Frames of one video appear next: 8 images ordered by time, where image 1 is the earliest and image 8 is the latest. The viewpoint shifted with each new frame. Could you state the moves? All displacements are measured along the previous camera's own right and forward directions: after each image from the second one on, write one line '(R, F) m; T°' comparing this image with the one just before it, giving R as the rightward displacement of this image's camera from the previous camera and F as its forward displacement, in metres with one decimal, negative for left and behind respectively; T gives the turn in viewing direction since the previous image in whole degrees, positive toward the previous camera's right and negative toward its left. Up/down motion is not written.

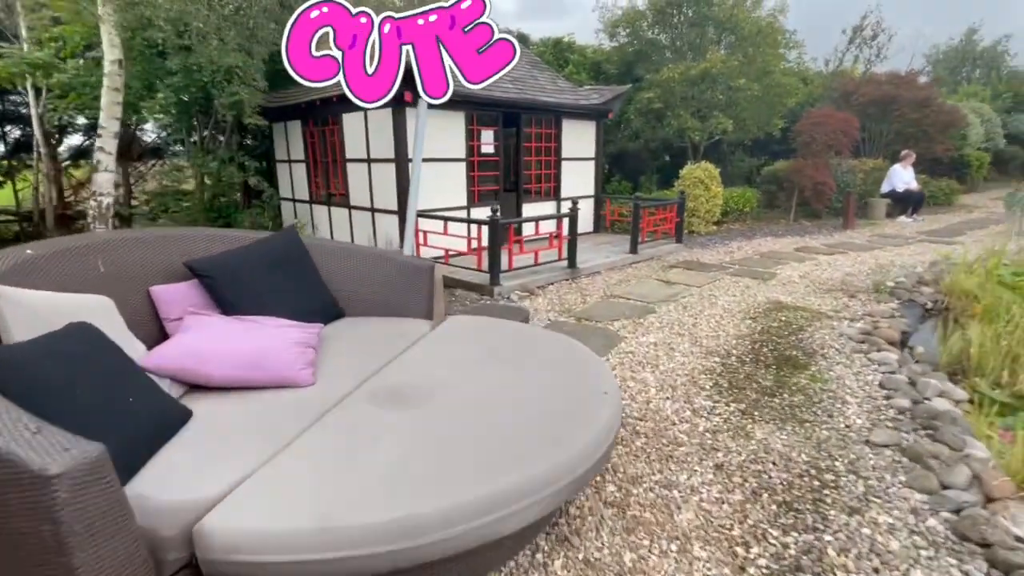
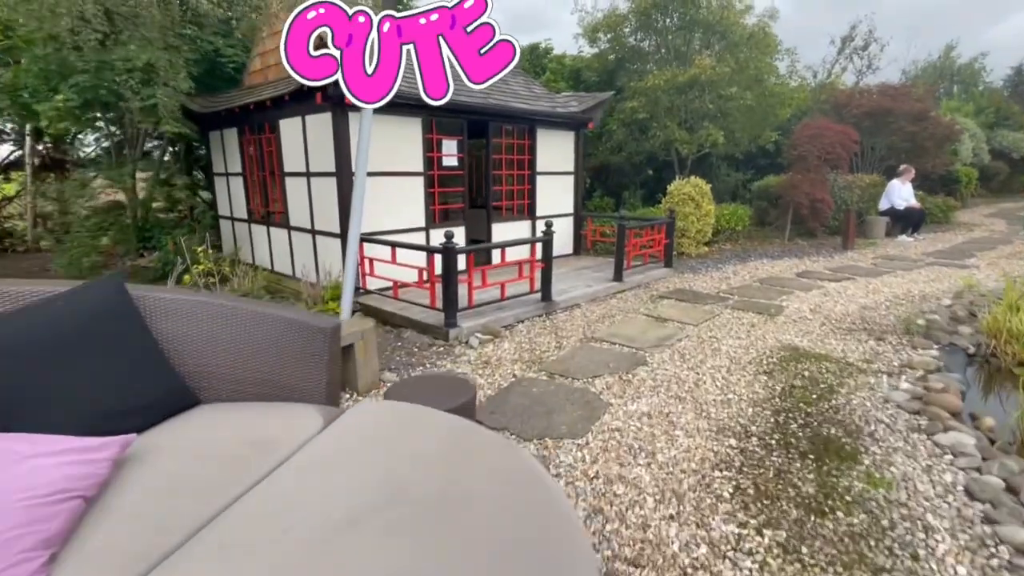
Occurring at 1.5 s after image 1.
(+0.2, +0.9) m; +2°
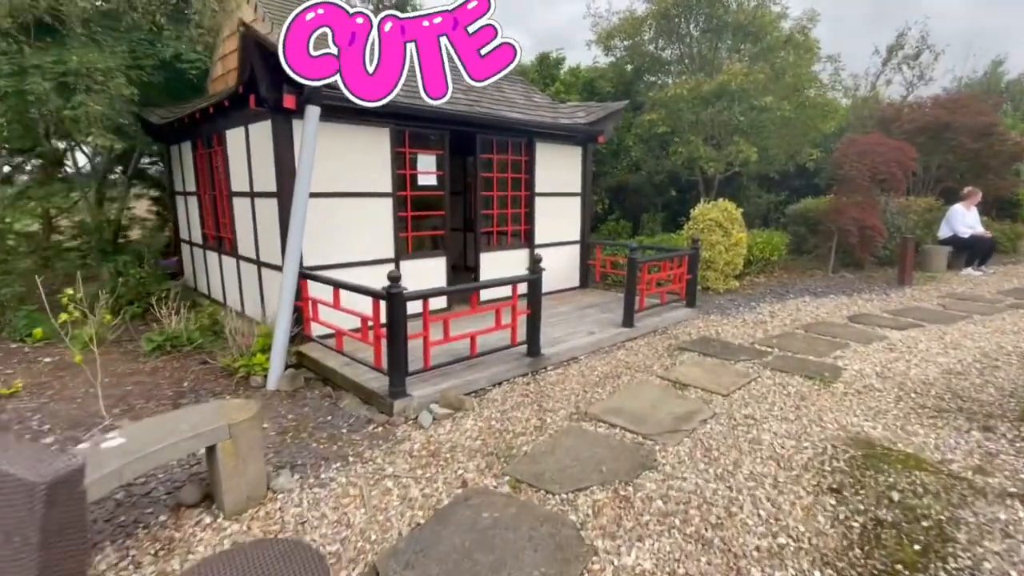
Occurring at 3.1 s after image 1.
(+0.3, +1.0) m; -3°
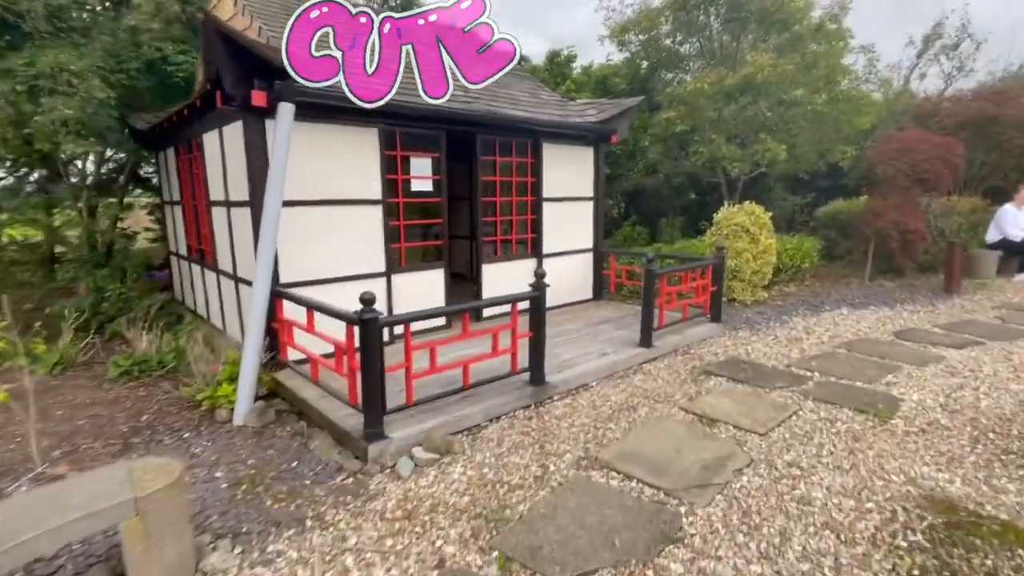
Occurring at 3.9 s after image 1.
(+0.1, +0.5) m; -2°
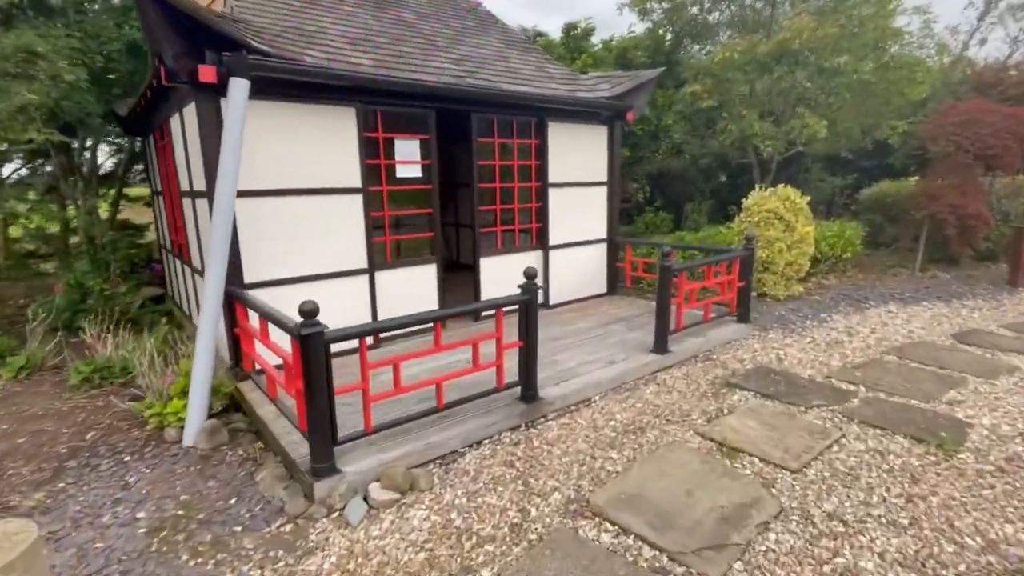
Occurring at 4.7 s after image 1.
(+0.2, +0.5) m; -3°
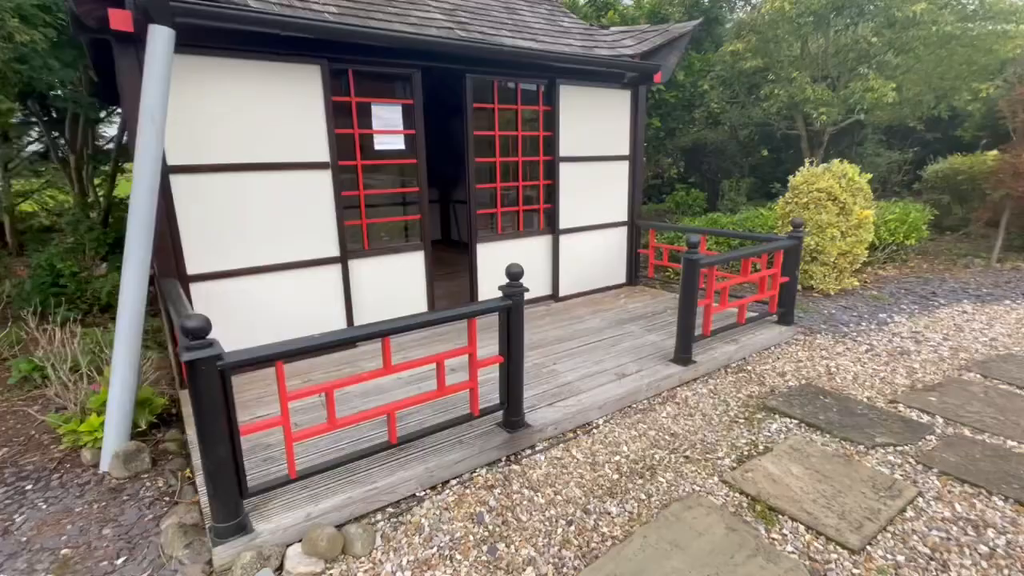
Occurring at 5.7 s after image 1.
(+0.2, +0.6) m; -3°
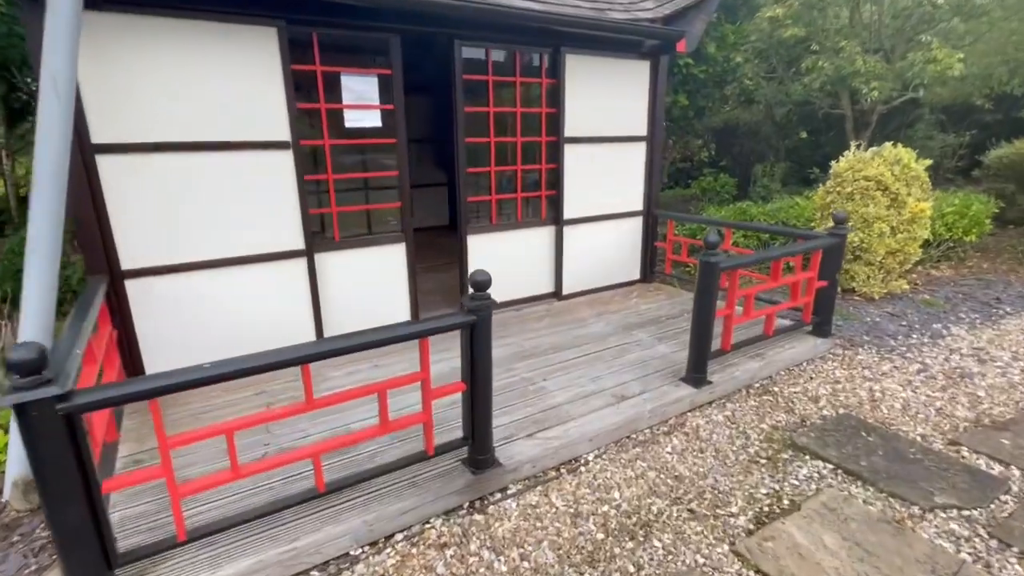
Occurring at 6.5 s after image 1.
(+0.2, +0.5) m; -3°
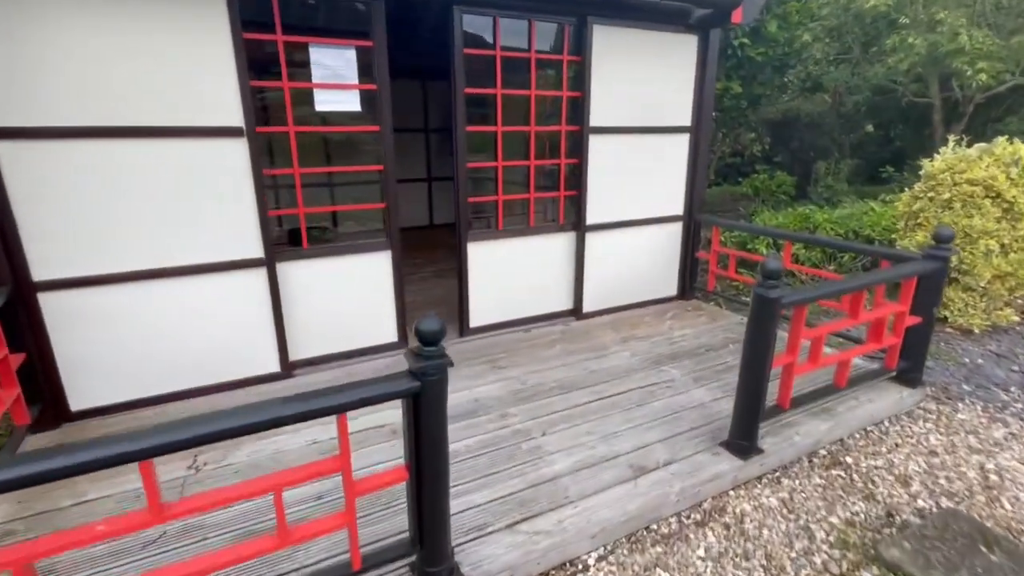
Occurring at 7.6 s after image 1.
(+0.2, +0.6) m; -4°
